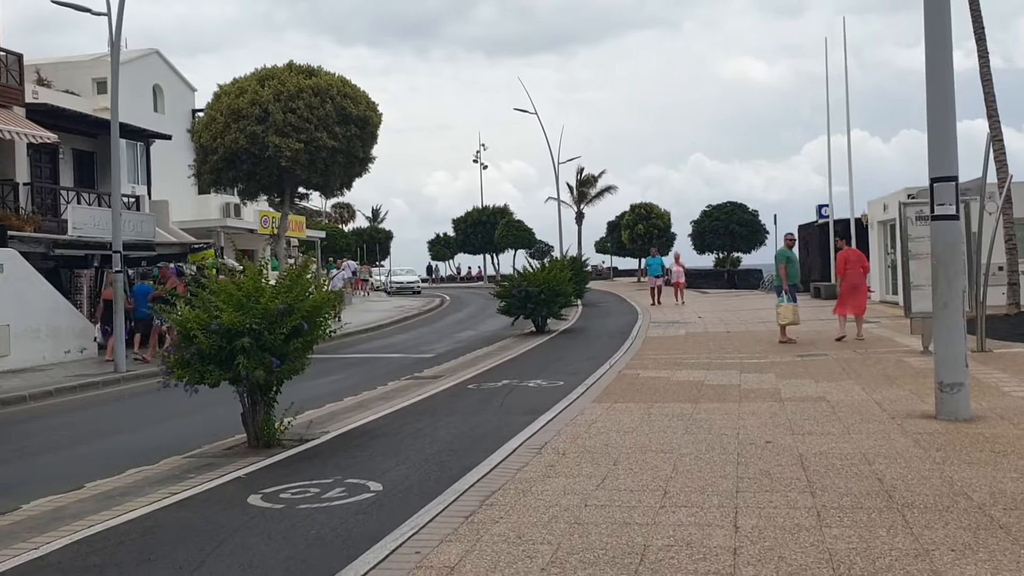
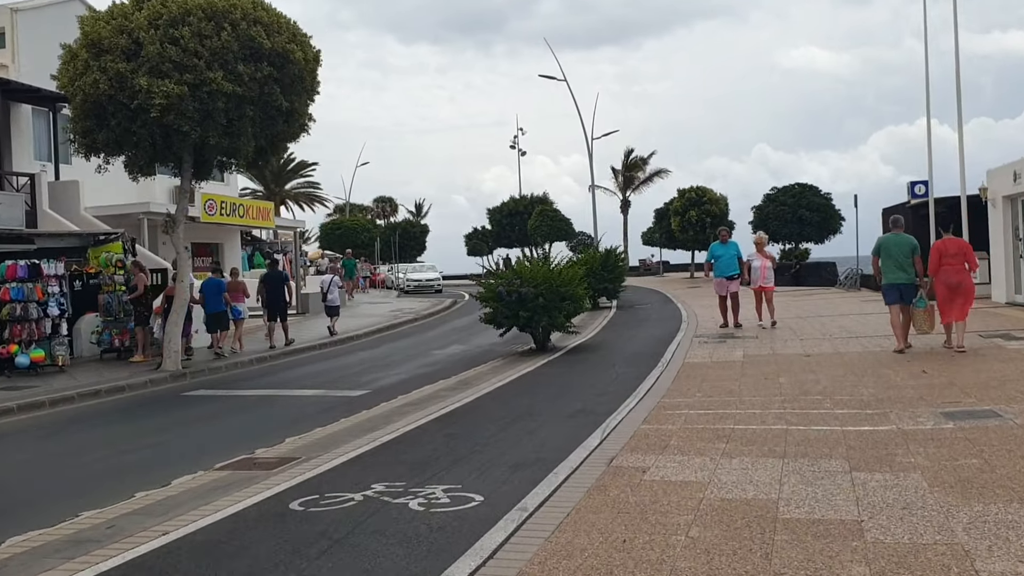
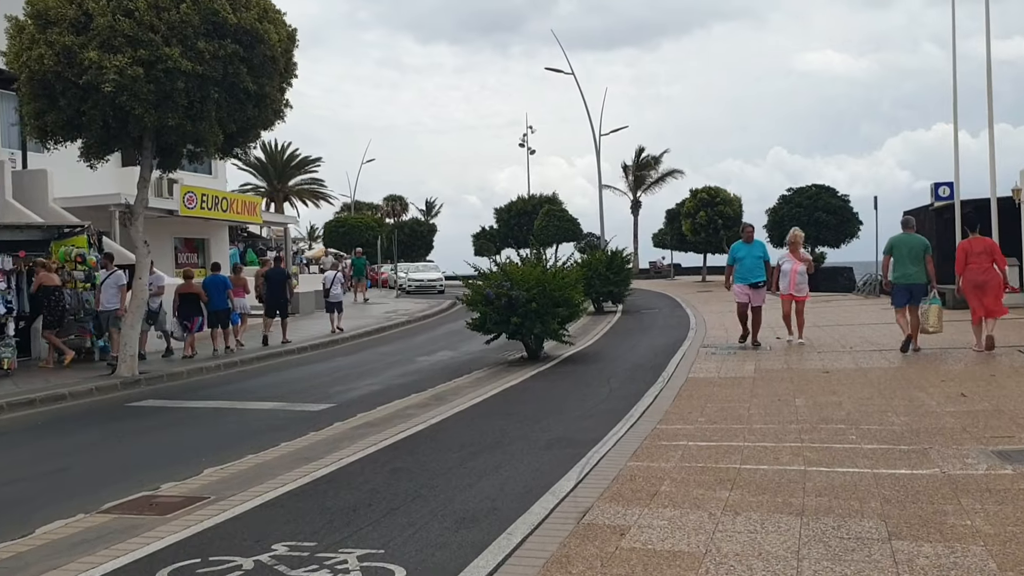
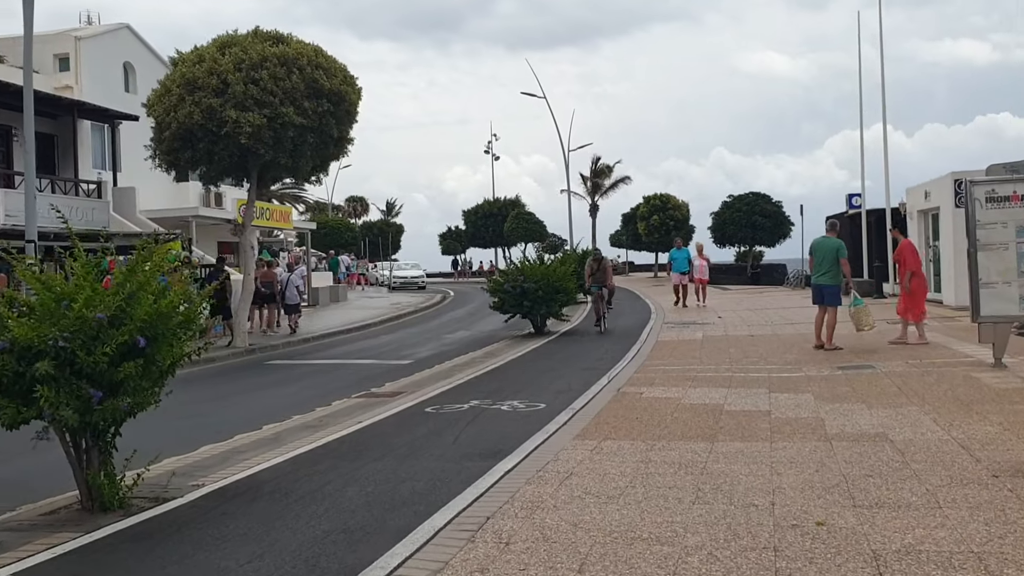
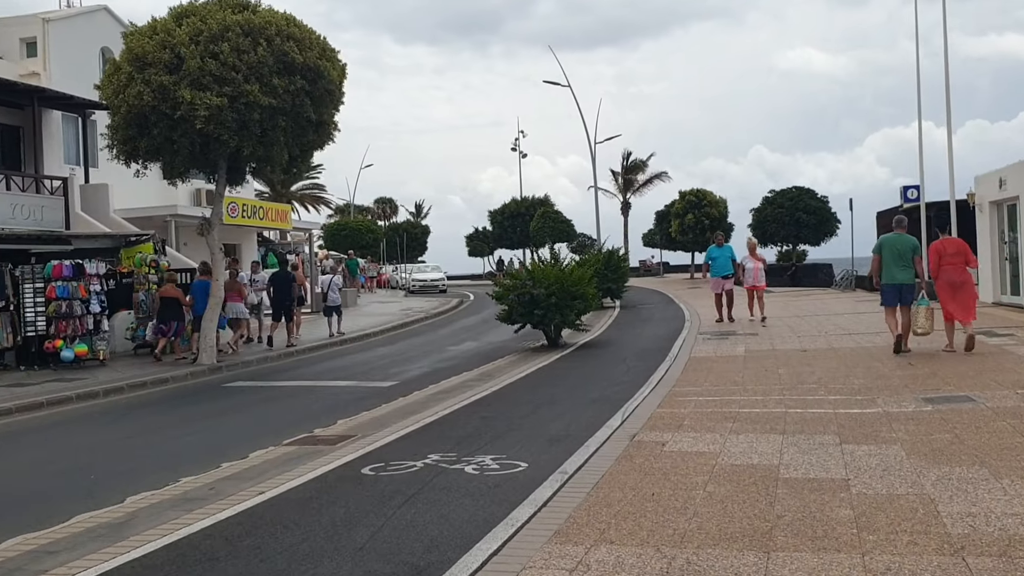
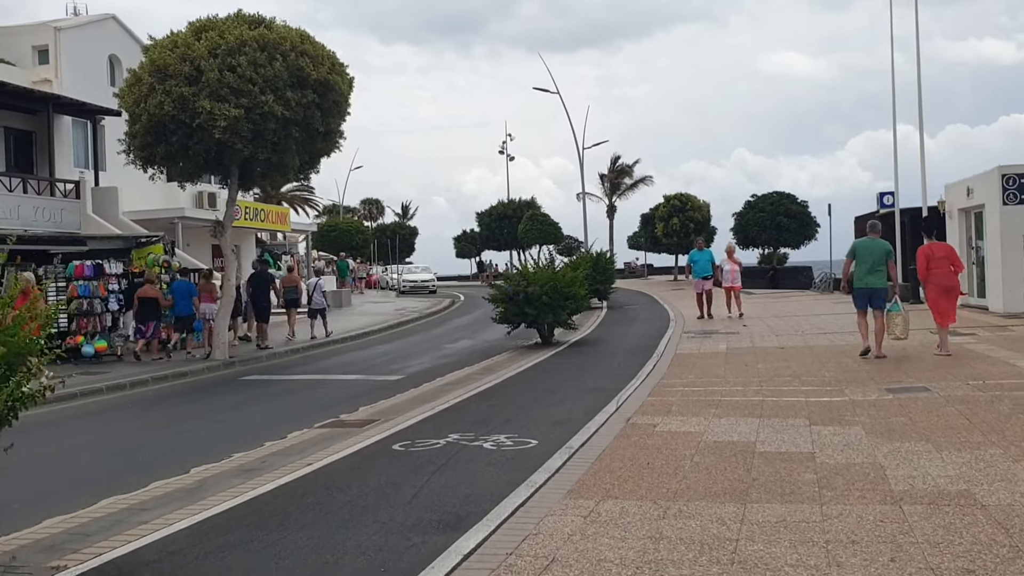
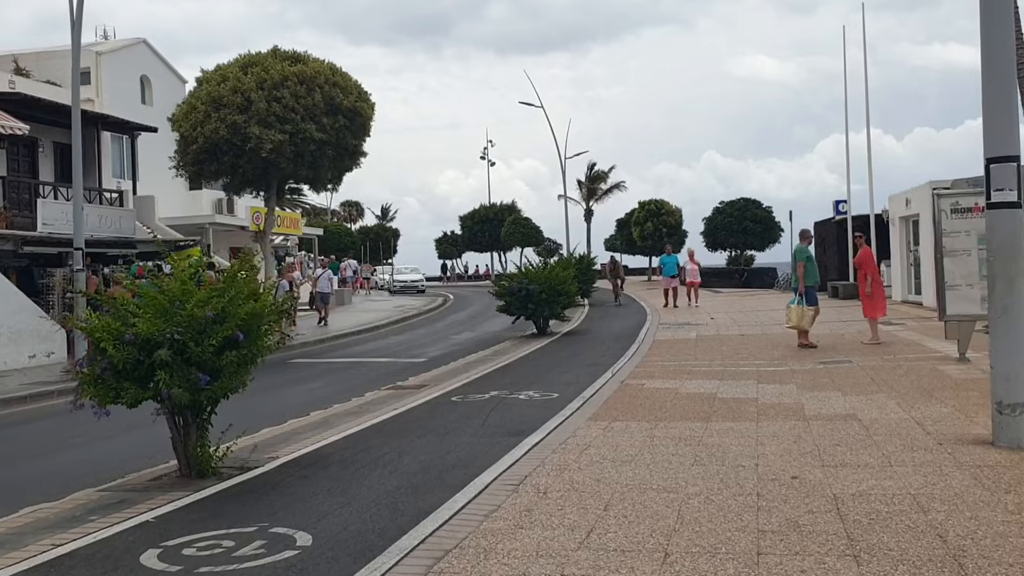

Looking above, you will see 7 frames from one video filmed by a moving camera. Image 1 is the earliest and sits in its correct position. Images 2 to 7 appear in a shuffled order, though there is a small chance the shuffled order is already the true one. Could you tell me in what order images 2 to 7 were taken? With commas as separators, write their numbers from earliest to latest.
7, 4, 6, 5, 2, 3
